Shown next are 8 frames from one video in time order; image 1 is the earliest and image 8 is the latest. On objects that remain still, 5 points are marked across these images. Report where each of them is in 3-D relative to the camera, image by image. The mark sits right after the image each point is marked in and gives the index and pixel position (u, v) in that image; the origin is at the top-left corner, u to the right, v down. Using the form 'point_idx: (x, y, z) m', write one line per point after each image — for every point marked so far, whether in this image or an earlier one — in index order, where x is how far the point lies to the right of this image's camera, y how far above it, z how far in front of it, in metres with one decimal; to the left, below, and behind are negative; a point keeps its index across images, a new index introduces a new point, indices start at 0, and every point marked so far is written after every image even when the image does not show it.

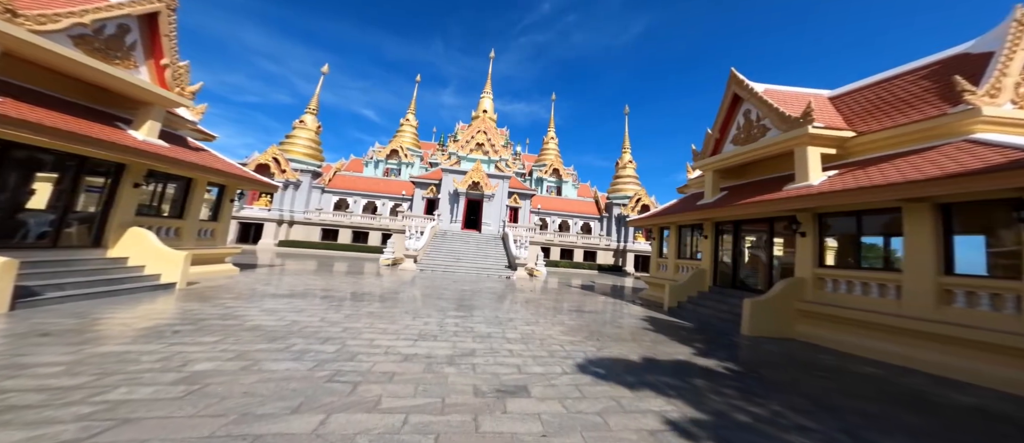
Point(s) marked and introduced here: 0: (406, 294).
0: (-3.0, -2.0, +9.8) m
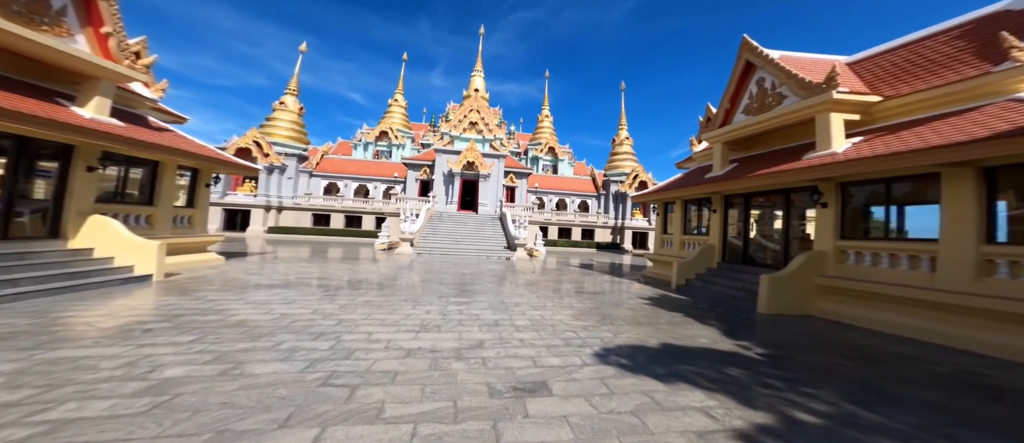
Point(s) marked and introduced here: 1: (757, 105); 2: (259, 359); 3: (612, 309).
0: (-3.0, -1.5, +9.3) m
1: (+5.8, +2.6, +8.1) m
2: (-2.6, -1.4, +3.5) m
3: (+1.9, -1.6, +6.4) m
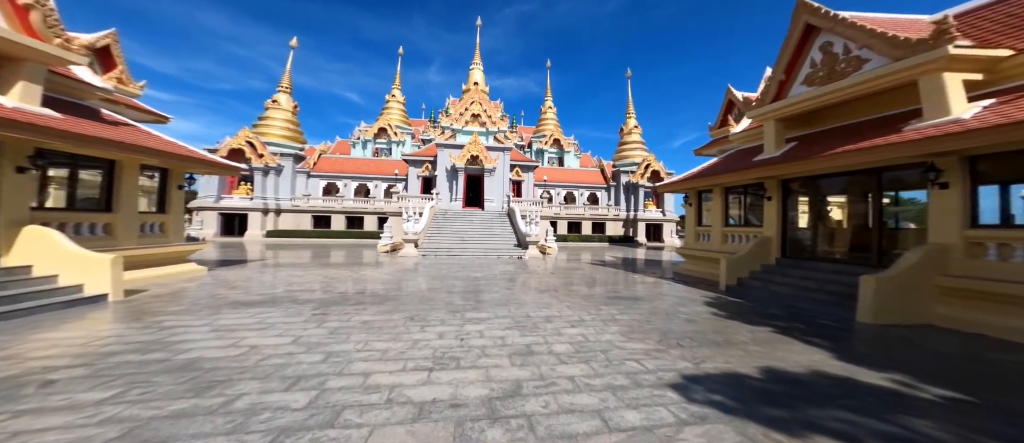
0: (-2.5, -1.5, +8.2) m
1: (+6.2, +2.9, +6.9) m
2: (-2.1, -1.4, +2.3) m
3: (+2.3, -1.4, +5.2) m
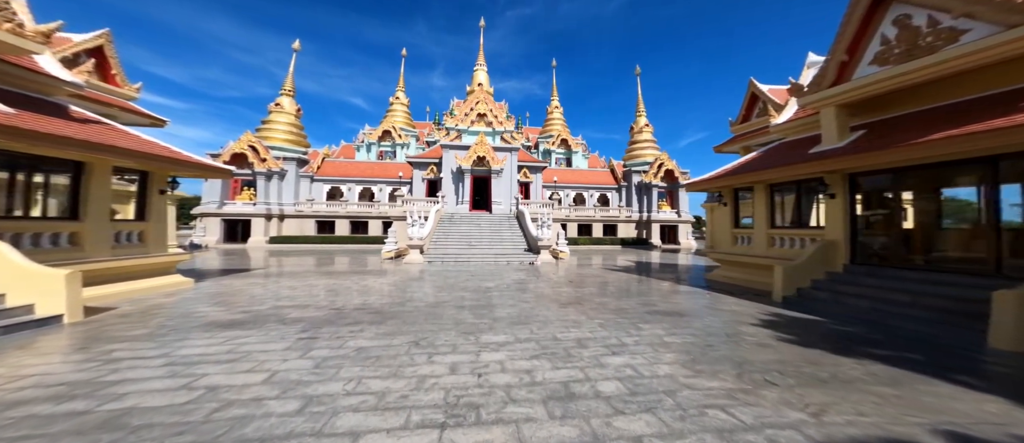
0: (-2.1, -1.6, +7.3) m
1: (+6.5, +2.9, +5.9) m
2: (-1.8, -1.5, +1.4) m
3: (+2.7, -1.5, +4.3) m
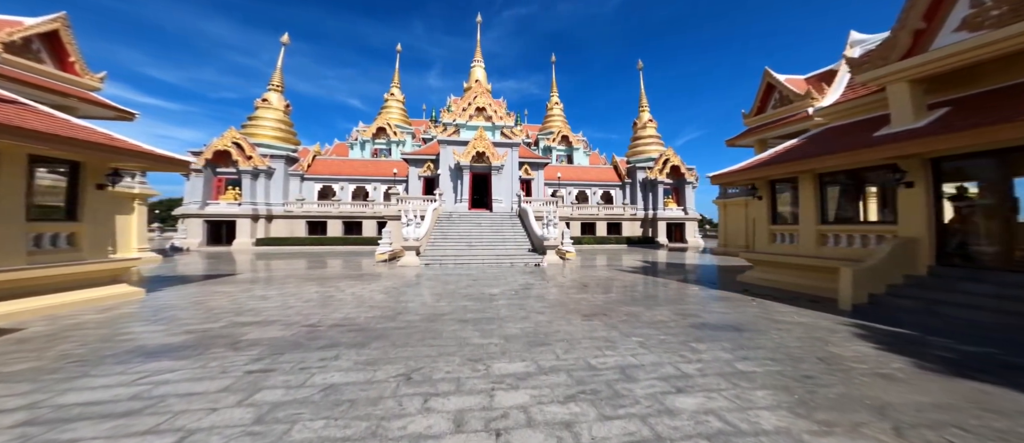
0: (-1.9, -1.5, +6.1) m
1: (+6.6, +3.0, +4.8) m
2: (-1.6, -1.4, +0.3) m
3: (+2.9, -1.4, +3.2) m
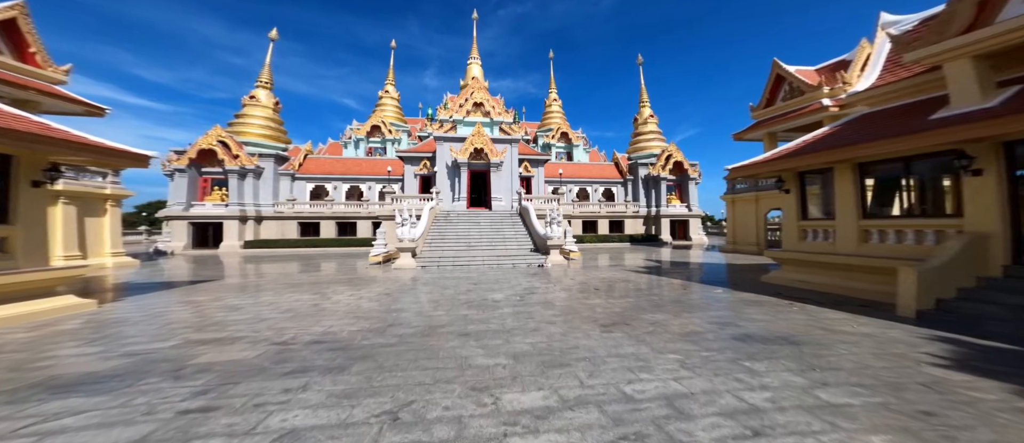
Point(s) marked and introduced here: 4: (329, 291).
0: (-1.8, -1.5, +5.4) m
1: (+6.7, +3.1, +4.1) m
2: (-1.5, -1.4, -0.5) m
3: (+3.0, -1.3, +2.4) m
4: (-4.2, -1.6, +8.0) m
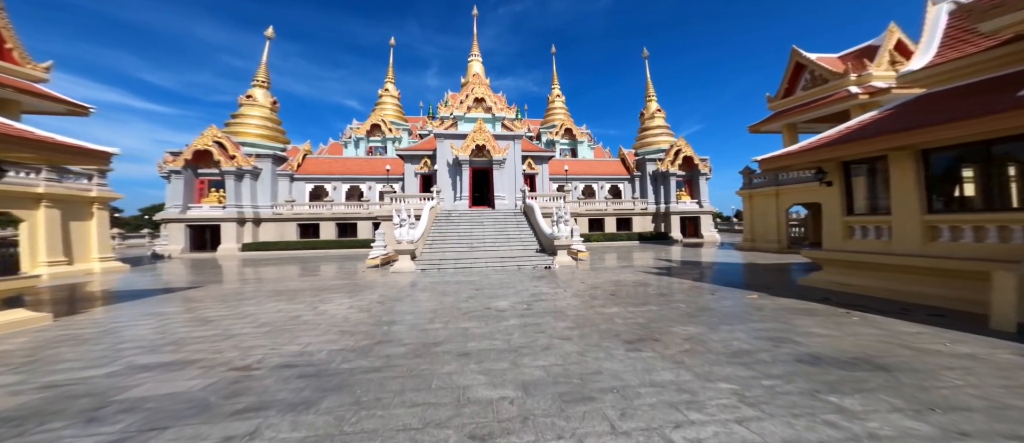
0: (-1.7, -1.5, +4.7) m
1: (+6.8, +3.2, +3.2) m
2: (-1.4, -1.3, -1.2) m
3: (+3.1, -1.2, +1.6) m
4: (-4.0, -1.7, +7.3) m
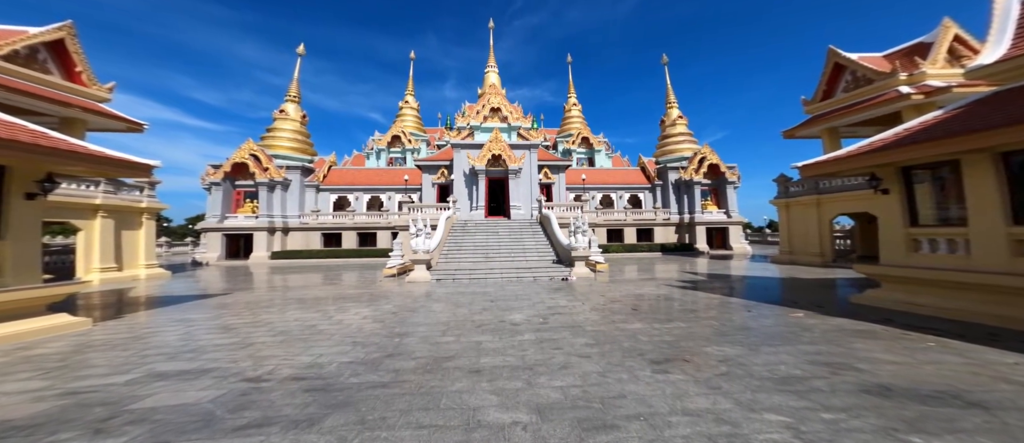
0: (-1.4, -1.6, +4.5) m
1: (+6.9, +3.1, +2.7) m
2: (-1.6, -1.3, -1.3) m
3: (+3.1, -1.2, +1.2) m
4: (-3.6, -1.9, +7.3) m
